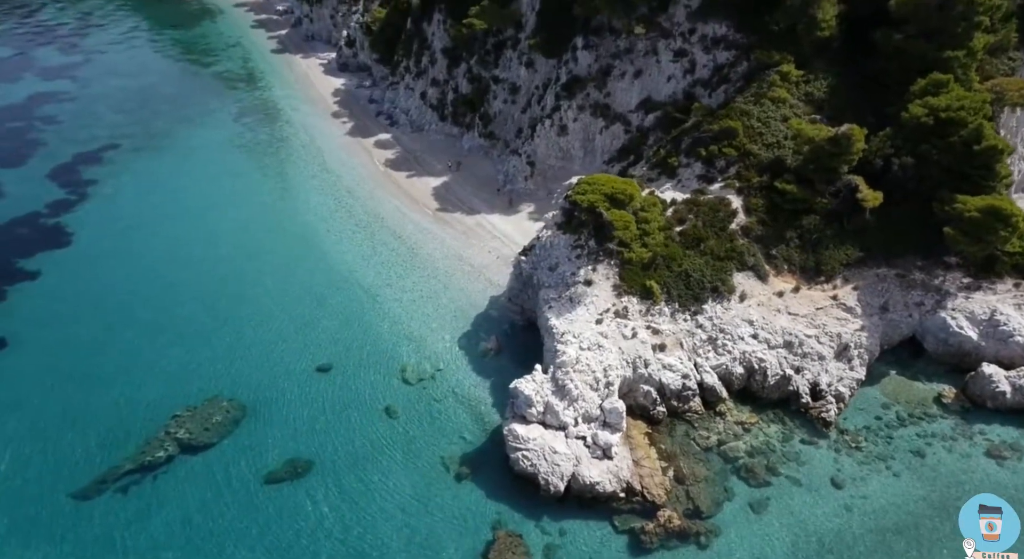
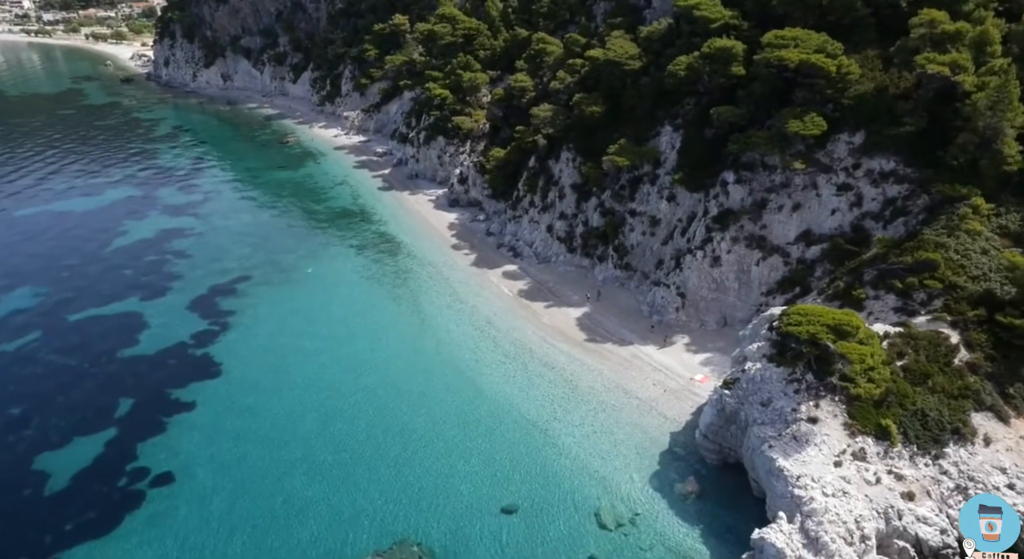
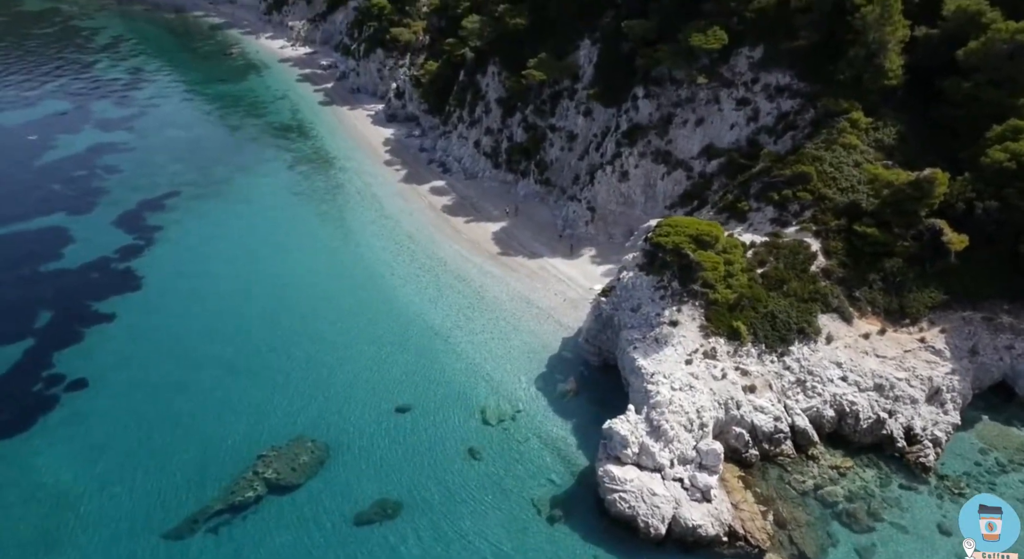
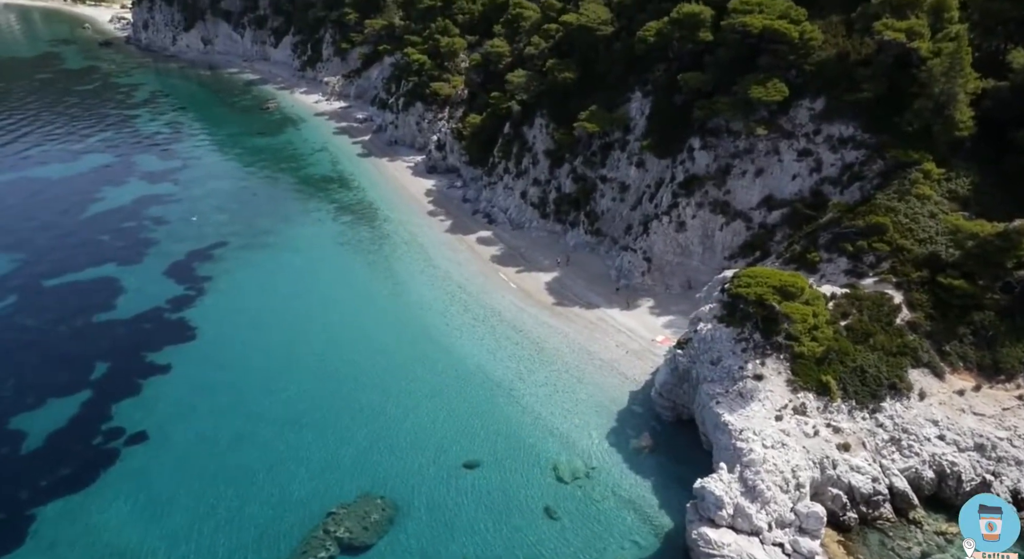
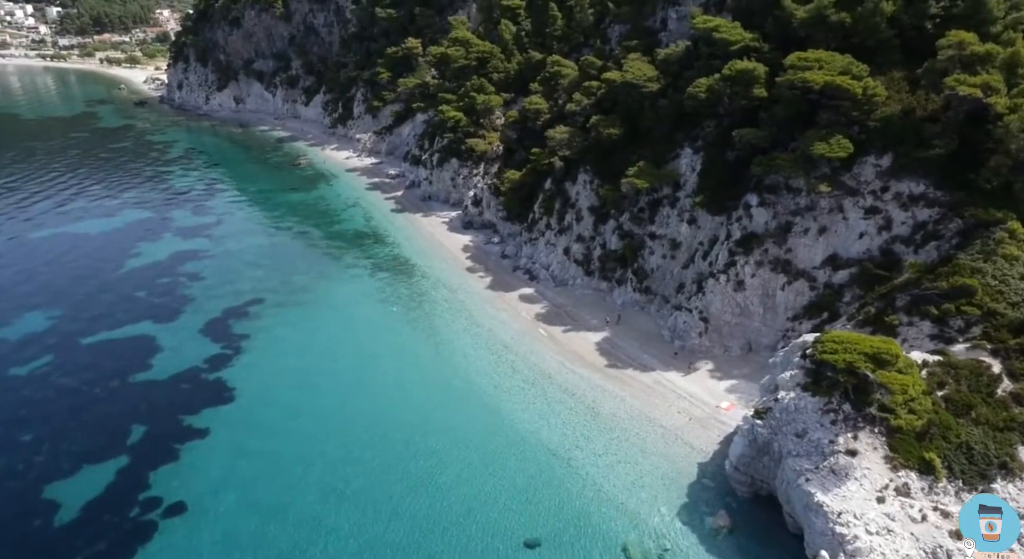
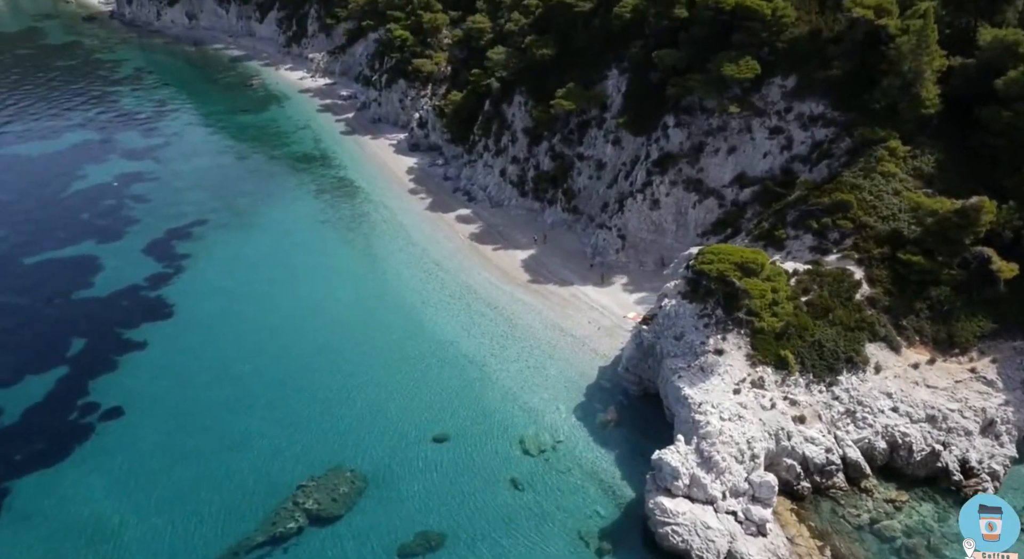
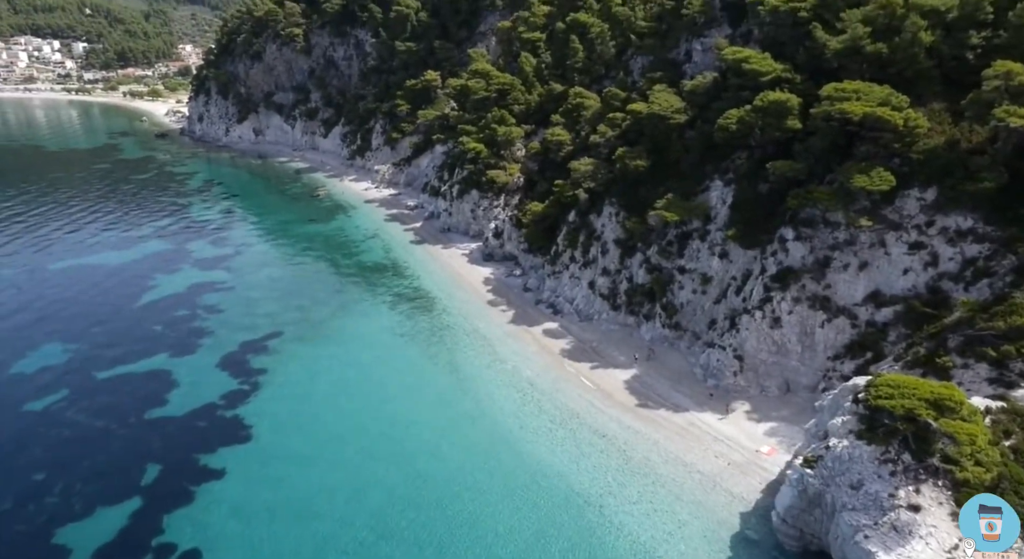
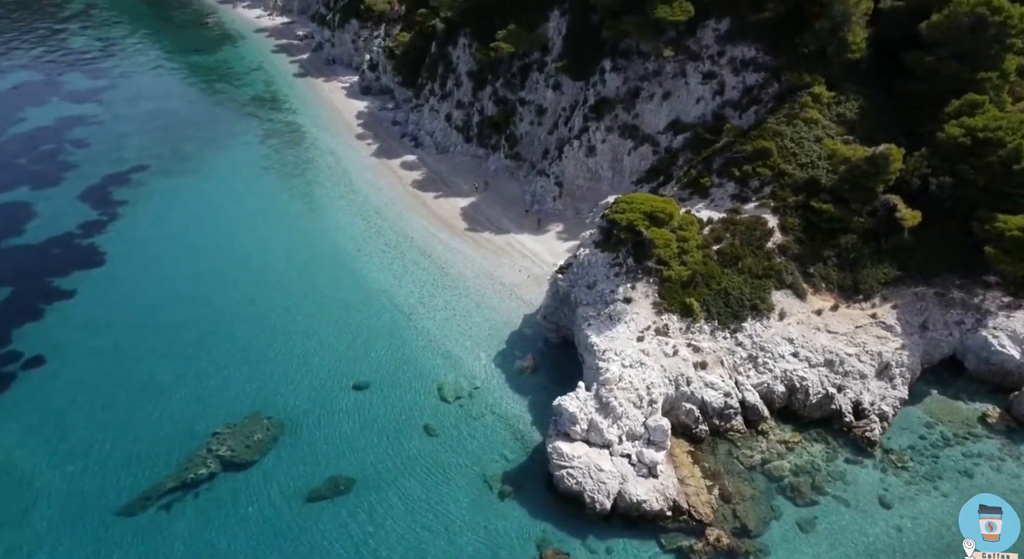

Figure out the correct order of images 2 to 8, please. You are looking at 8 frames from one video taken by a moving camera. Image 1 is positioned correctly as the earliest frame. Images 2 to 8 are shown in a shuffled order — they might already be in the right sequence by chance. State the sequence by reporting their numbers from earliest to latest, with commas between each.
8, 3, 6, 4, 2, 5, 7
